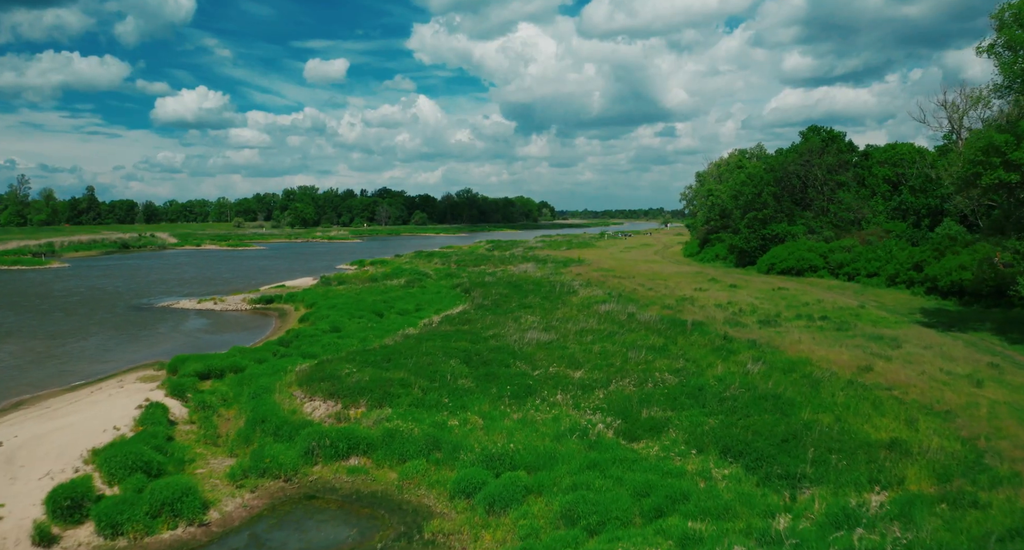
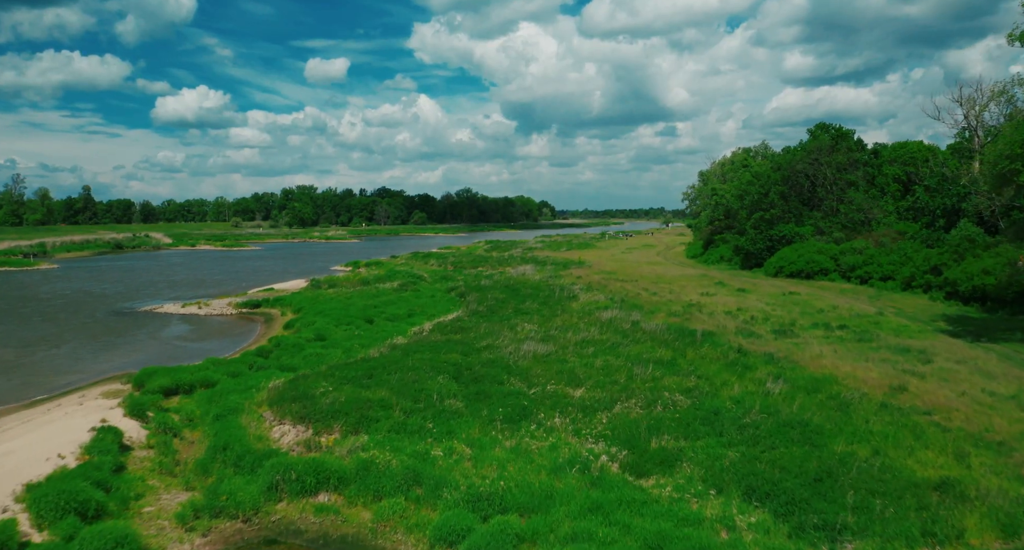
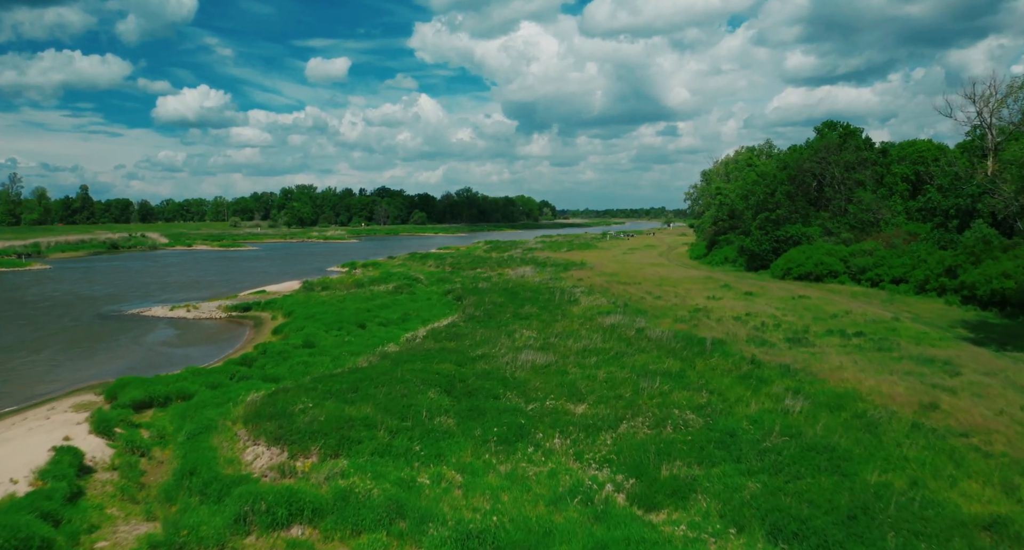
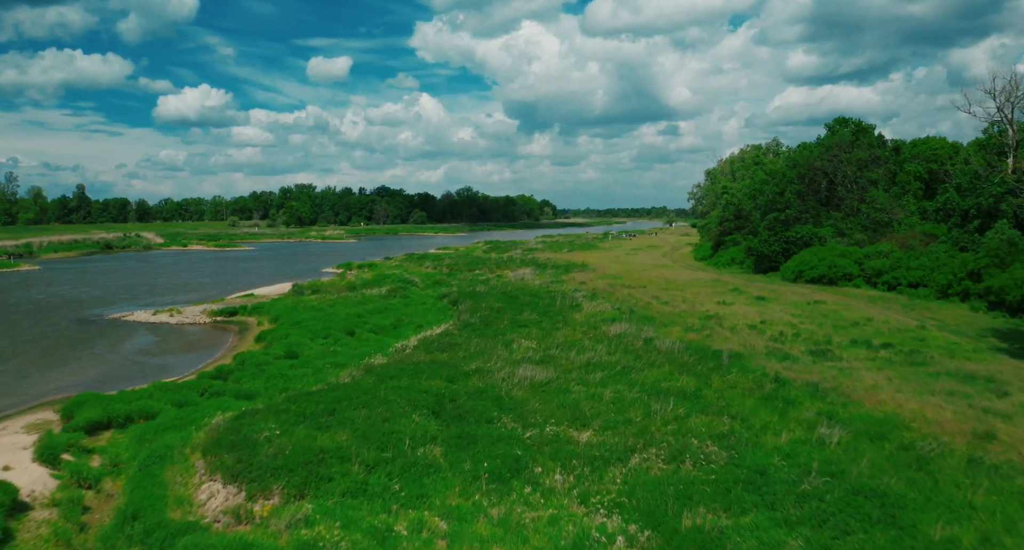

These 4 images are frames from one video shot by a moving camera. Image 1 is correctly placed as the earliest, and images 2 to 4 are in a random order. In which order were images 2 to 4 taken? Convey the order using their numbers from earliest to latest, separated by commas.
2, 3, 4
